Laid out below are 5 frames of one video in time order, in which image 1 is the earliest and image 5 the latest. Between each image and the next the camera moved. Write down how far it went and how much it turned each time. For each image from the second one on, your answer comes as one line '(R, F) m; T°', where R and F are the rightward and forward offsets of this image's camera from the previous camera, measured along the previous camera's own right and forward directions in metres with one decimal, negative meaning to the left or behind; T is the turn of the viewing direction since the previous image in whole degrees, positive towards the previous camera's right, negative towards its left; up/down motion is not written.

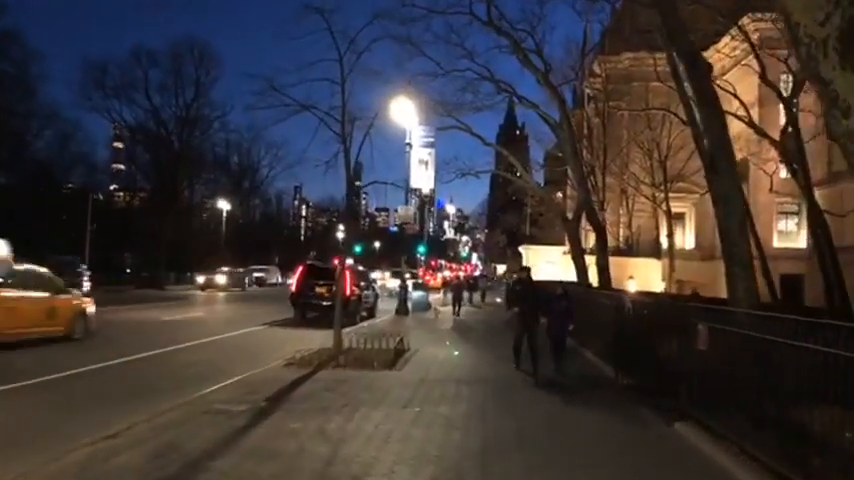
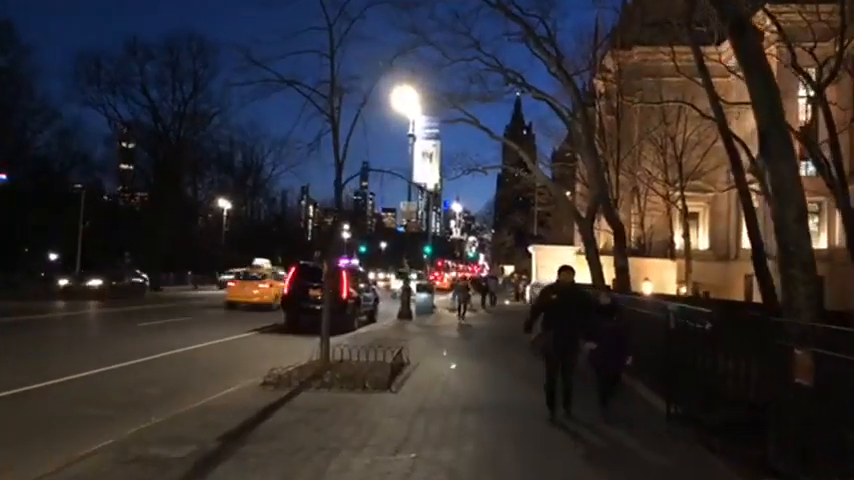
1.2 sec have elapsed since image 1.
(+0.1, +2.2) m; 0°
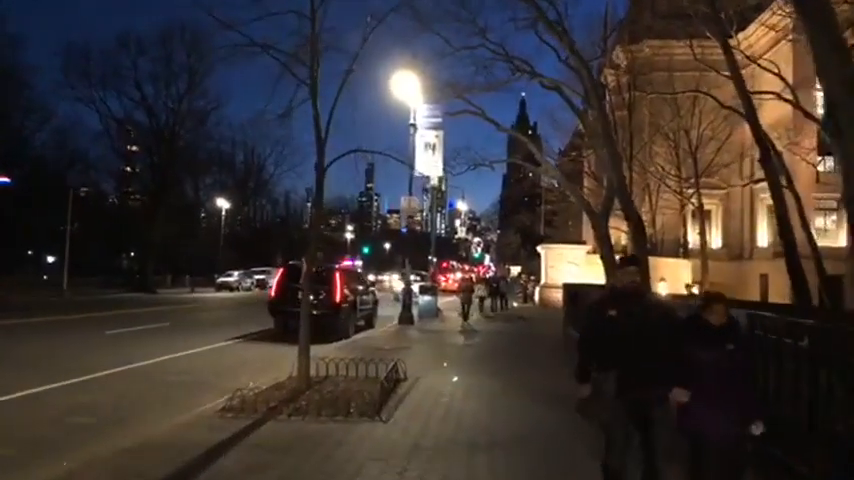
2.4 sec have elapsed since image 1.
(+0.1, +2.2) m; 0°
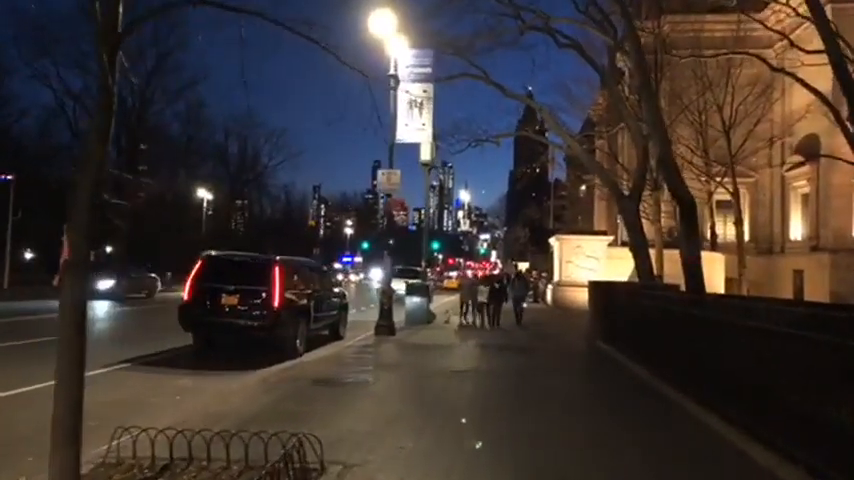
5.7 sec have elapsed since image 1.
(+0.4, +6.1) m; 0°
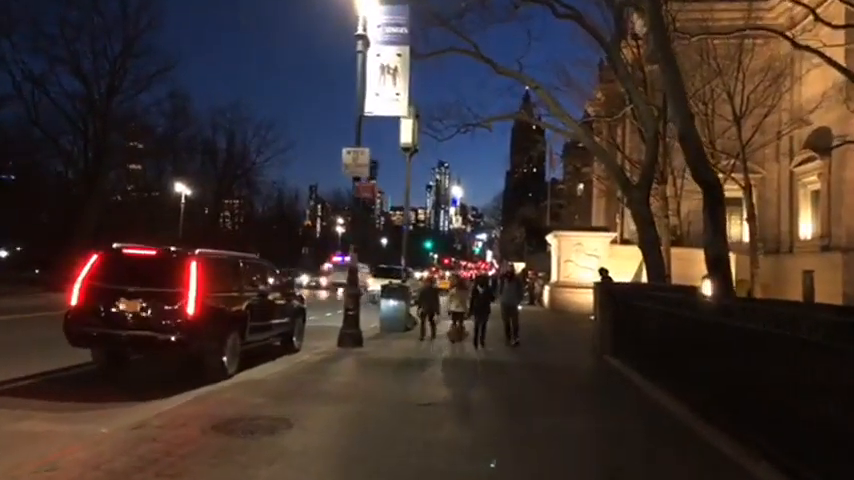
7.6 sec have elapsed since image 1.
(+0.4, +3.4) m; 0°
